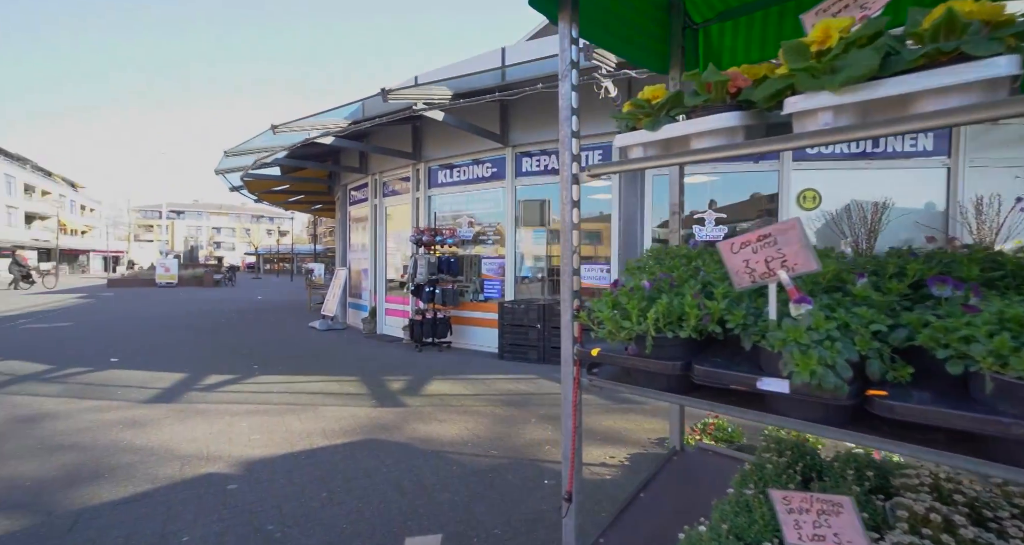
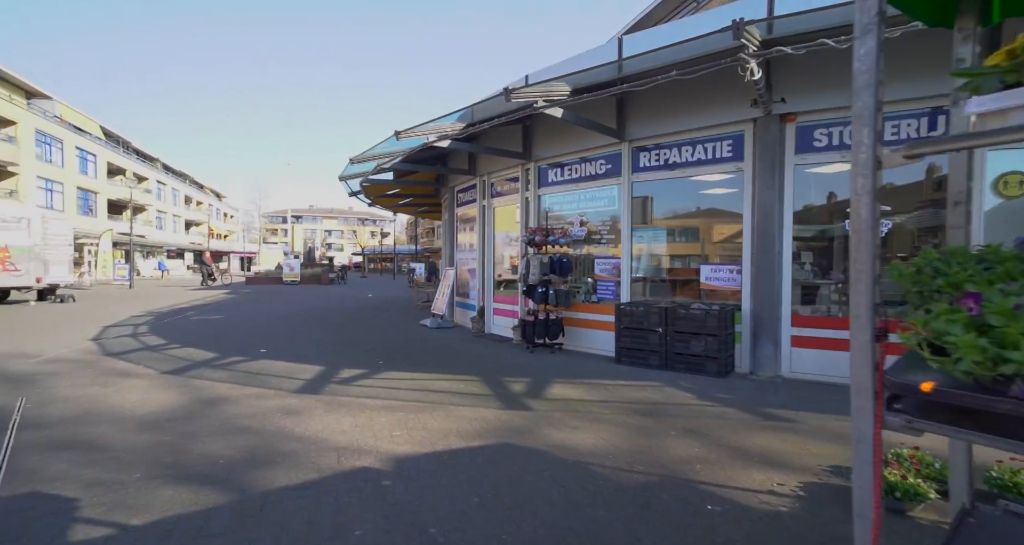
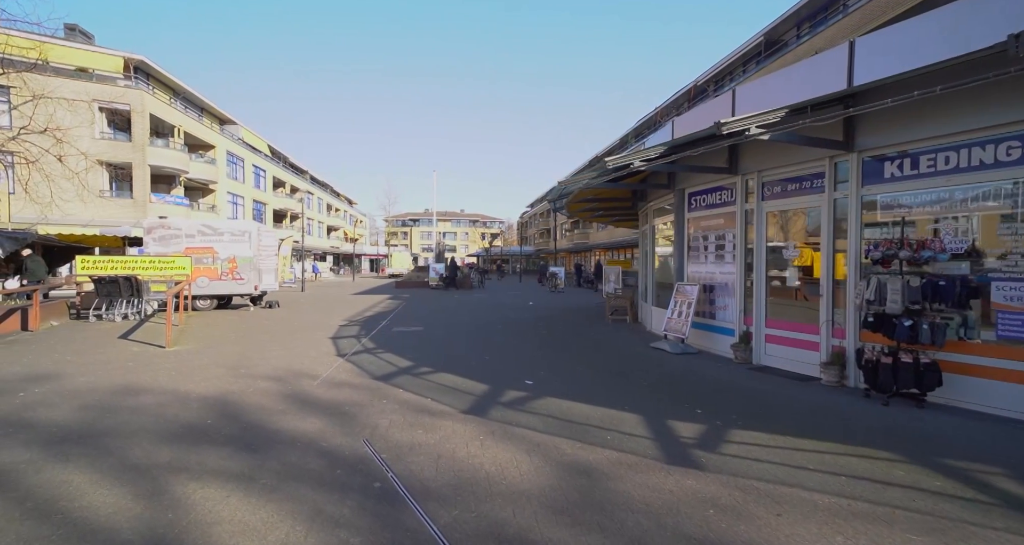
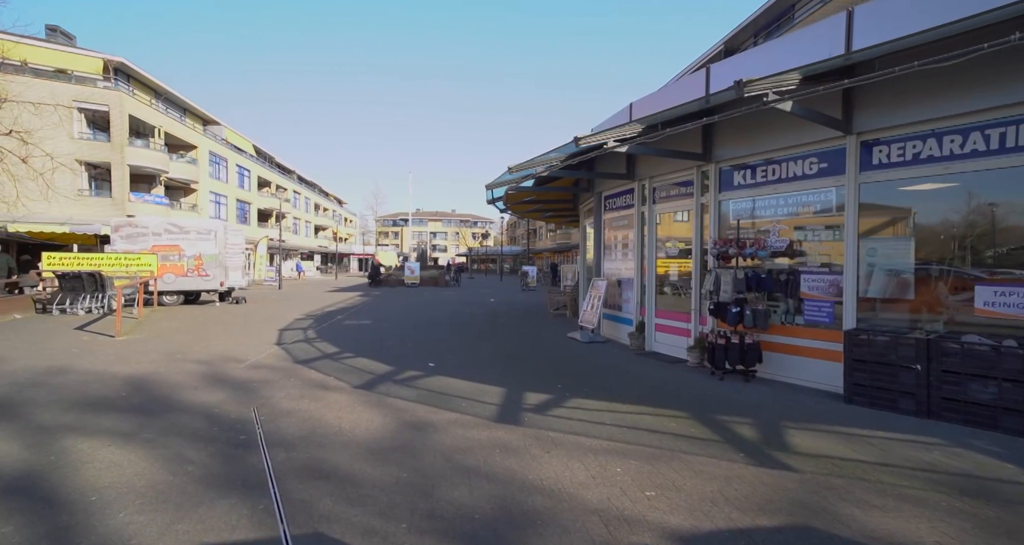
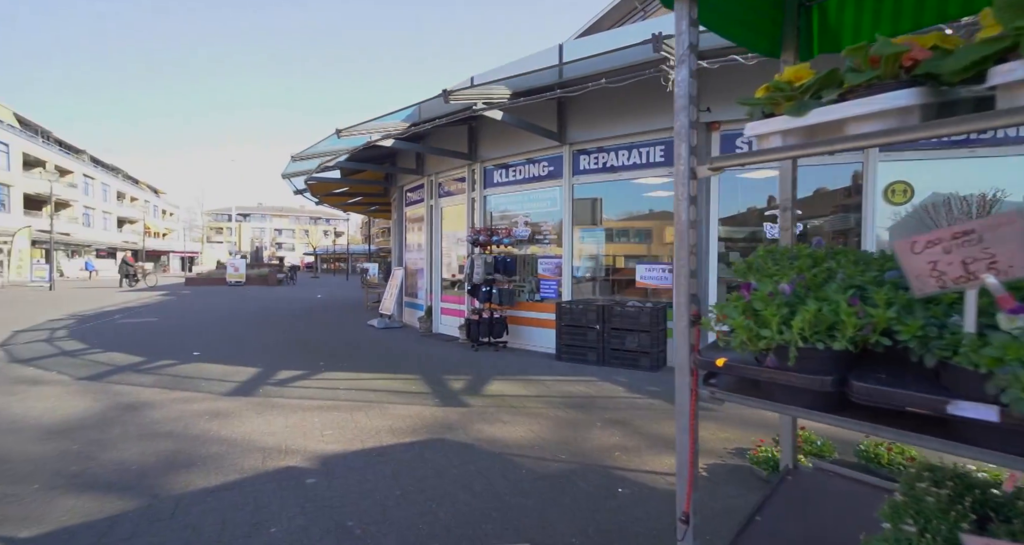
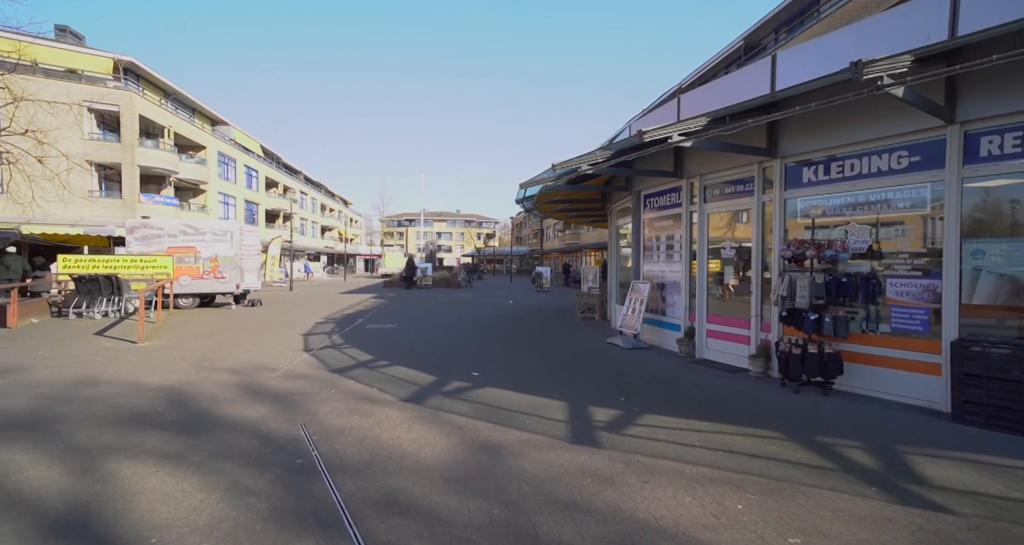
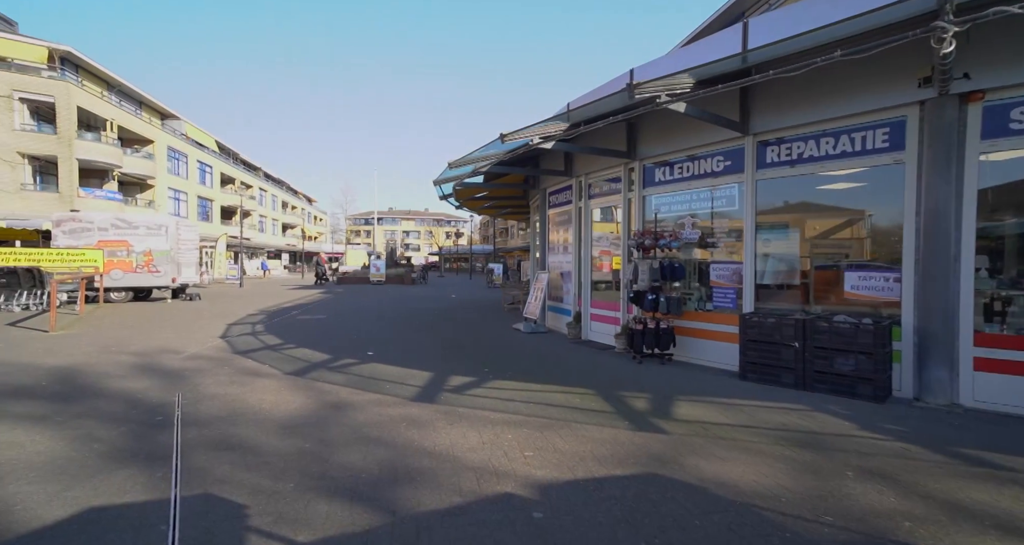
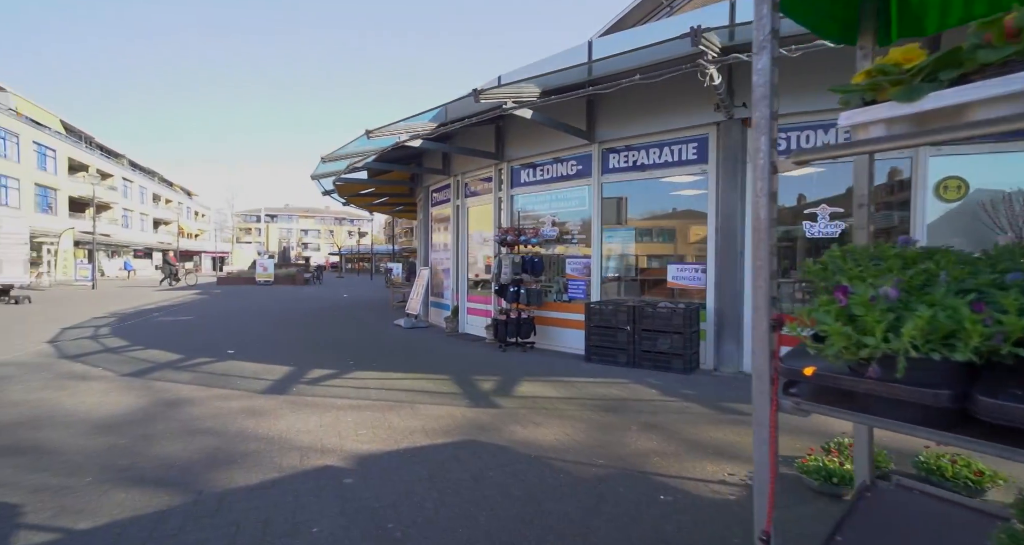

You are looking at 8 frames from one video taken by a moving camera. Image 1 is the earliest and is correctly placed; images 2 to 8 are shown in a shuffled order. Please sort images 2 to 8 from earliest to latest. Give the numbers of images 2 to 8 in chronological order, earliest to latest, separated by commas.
5, 8, 2, 7, 4, 6, 3
